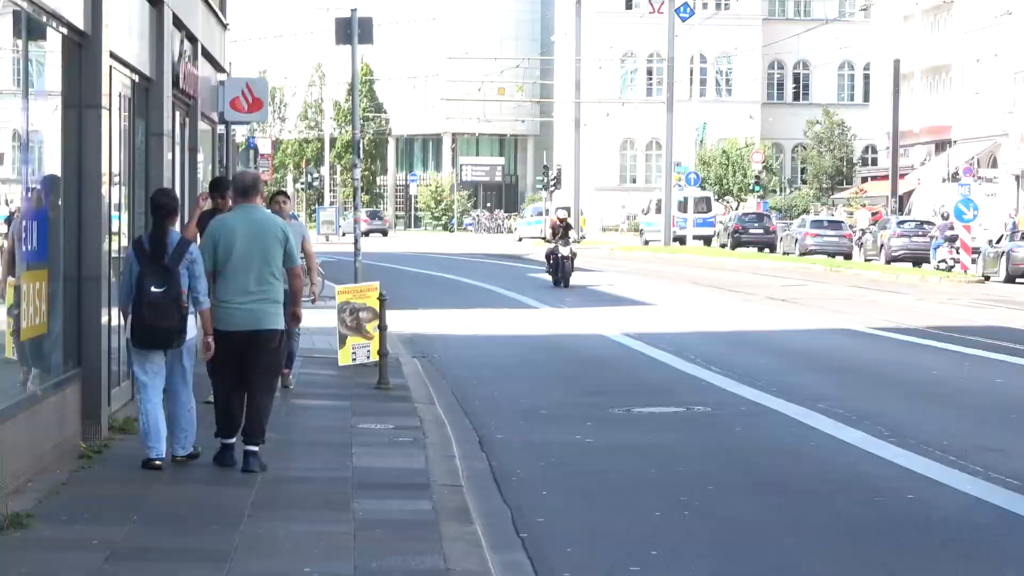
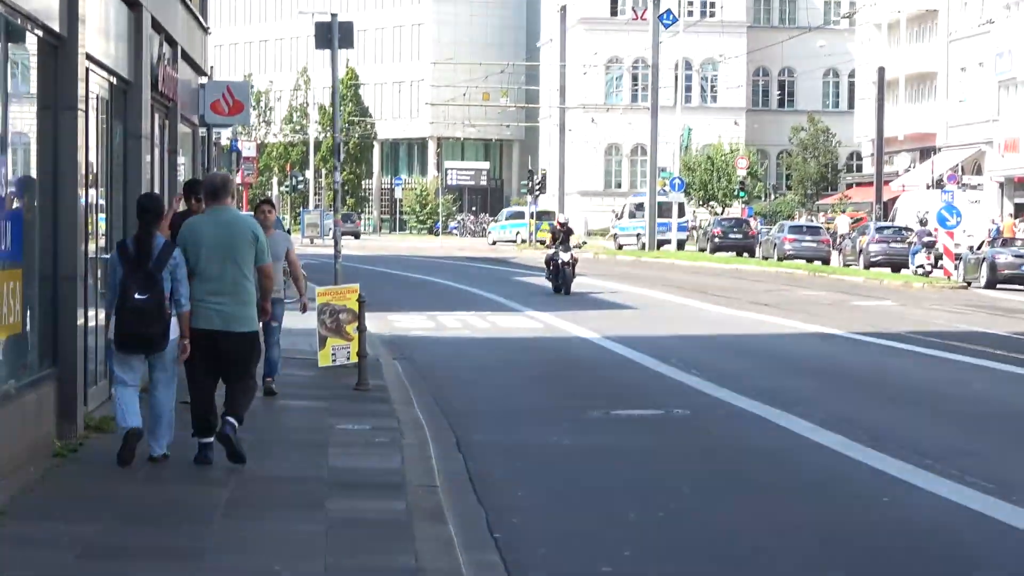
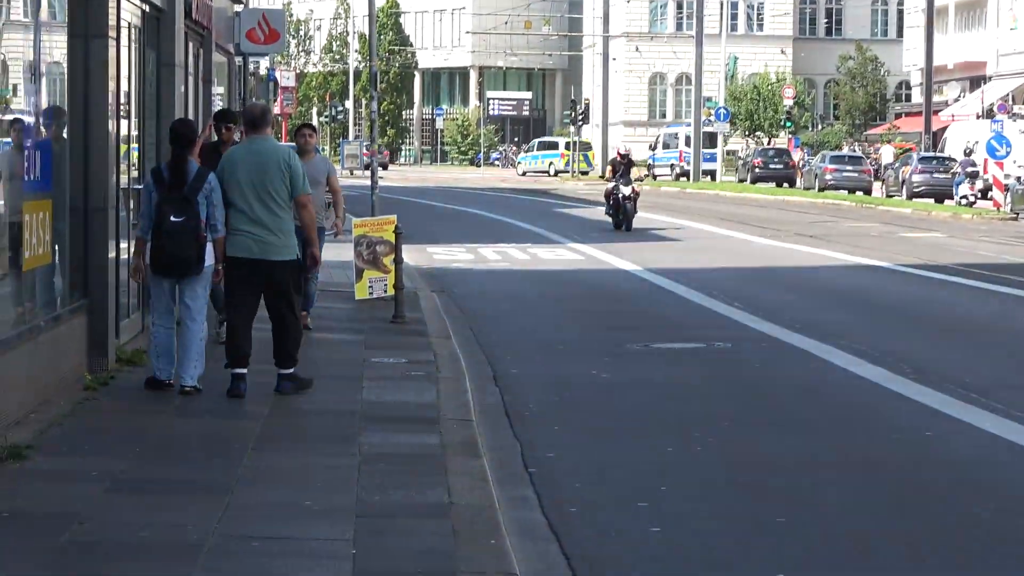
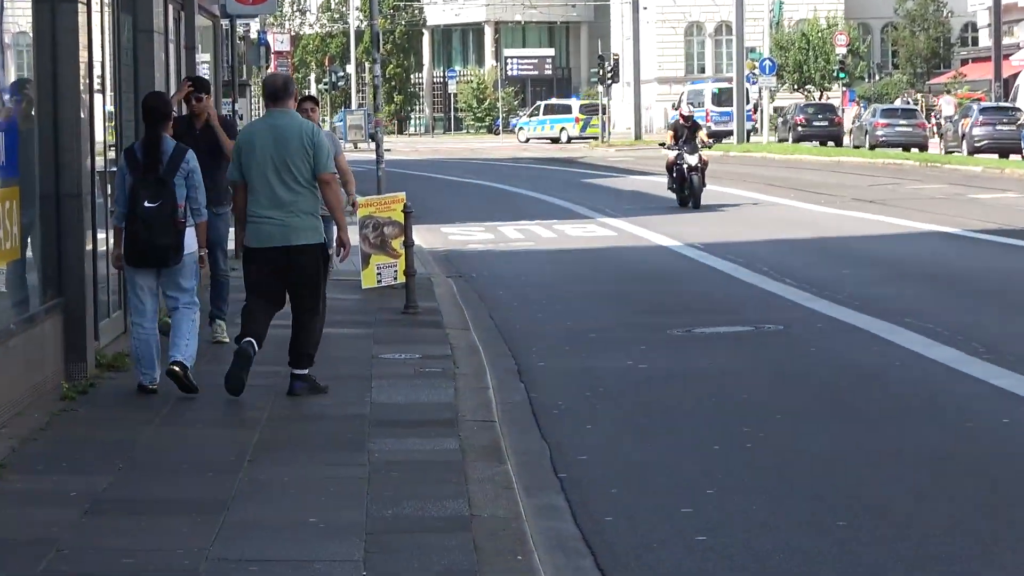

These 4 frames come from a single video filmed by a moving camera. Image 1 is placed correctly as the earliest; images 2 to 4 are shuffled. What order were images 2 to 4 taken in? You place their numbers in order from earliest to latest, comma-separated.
2, 3, 4
